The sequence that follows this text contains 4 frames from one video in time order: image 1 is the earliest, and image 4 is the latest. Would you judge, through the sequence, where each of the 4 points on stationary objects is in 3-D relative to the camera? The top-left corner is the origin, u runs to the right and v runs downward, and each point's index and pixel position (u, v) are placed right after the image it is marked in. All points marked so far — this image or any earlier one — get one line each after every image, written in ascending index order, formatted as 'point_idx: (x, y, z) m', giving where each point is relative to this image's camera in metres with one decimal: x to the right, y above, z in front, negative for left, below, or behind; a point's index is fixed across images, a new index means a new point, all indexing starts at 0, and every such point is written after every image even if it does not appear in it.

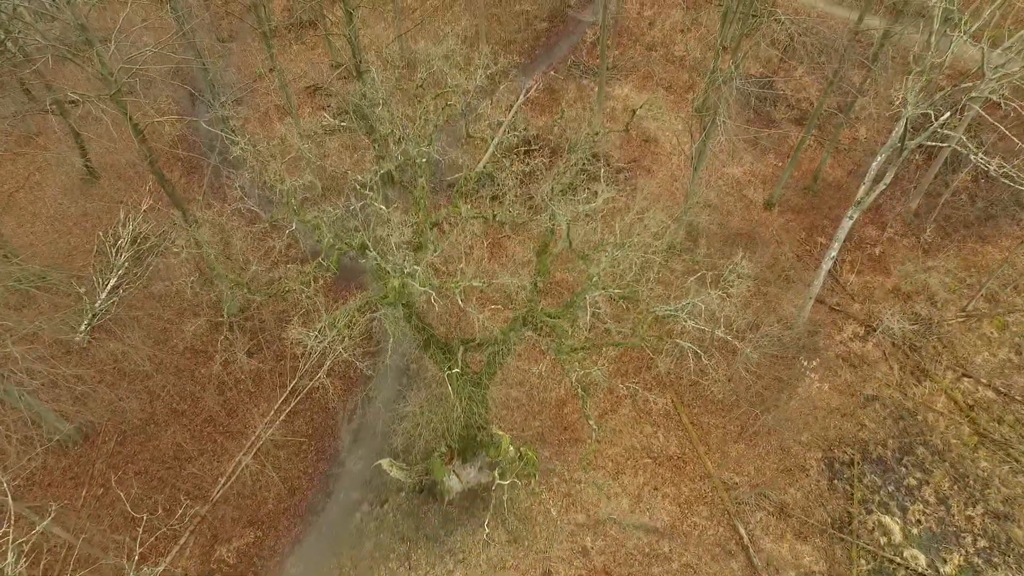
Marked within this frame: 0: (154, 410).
0: (-10.8, -3.8, +18.6) m
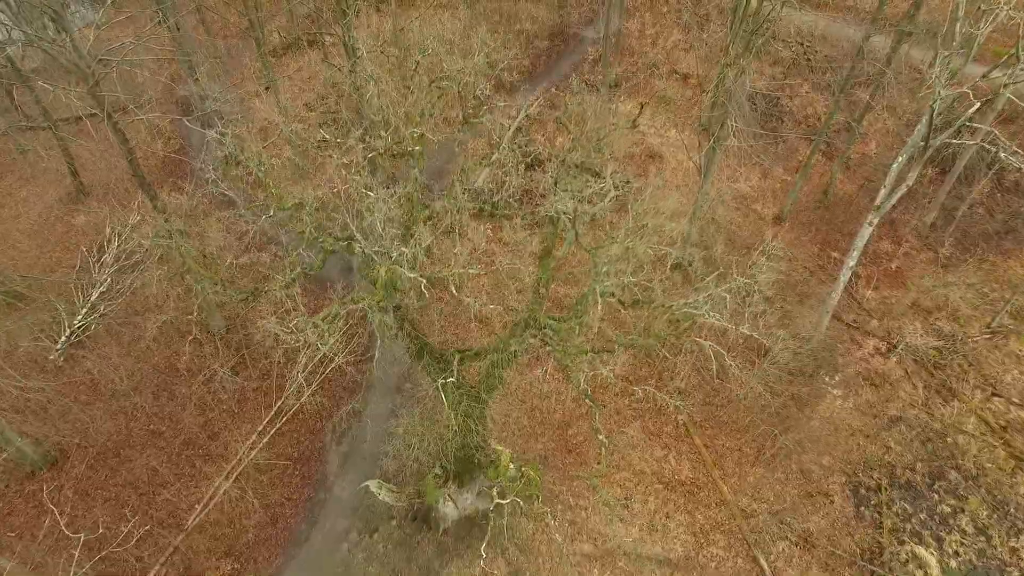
0: (-10.8, -4.1, +17.4) m
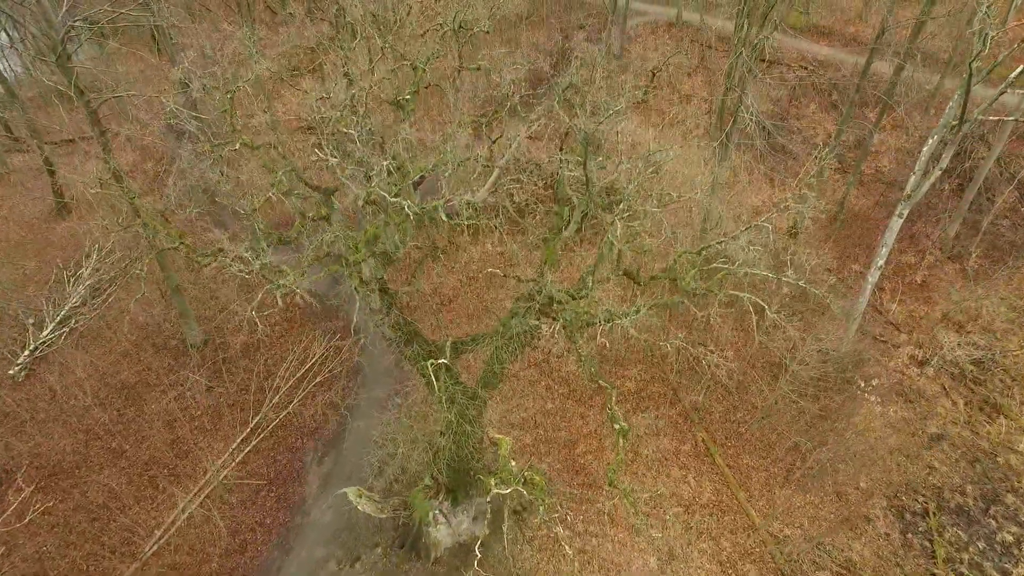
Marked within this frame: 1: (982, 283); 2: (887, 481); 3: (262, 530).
0: (-10.8, -4.2, +15.6) m
1: (+15.2, +0.2, +19.7) m
2: (+9.5, -4.9, +15.4) m
3: (-6.0, -5.8, +14.7) m
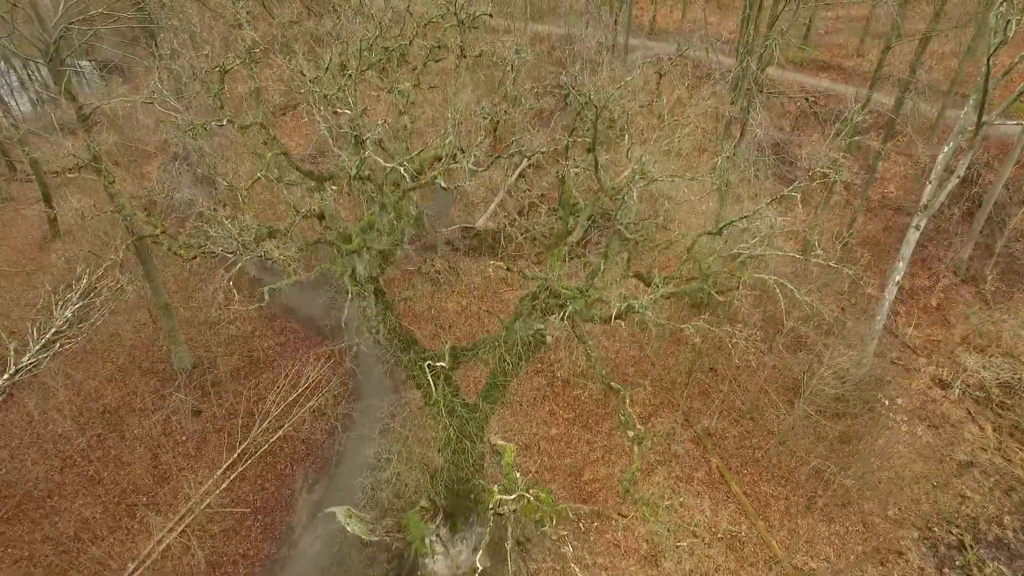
0: (-10.7, -4.5, +14.7) m
1: (+15.3, -0.5, +19.1) m
2: (+9.5, -5.2, +14.4) m
3: (-5.9, -6.1, +13.6) m
